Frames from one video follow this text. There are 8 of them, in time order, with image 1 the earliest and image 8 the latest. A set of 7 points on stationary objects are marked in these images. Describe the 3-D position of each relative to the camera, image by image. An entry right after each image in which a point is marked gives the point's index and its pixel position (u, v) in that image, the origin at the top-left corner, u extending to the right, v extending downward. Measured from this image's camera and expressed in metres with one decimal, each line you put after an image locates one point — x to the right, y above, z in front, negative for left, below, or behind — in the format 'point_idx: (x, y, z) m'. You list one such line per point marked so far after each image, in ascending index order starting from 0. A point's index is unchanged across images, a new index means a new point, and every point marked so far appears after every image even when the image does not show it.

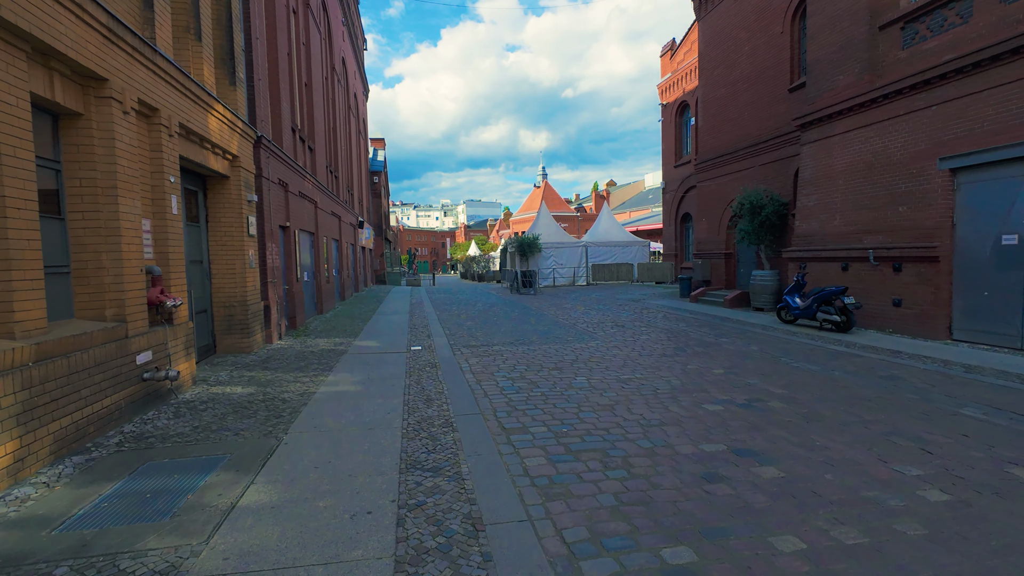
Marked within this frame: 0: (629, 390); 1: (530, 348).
0: (+1.6, -1.4, +6.5) m
1: (+0.4, -1.2, +9.7) m
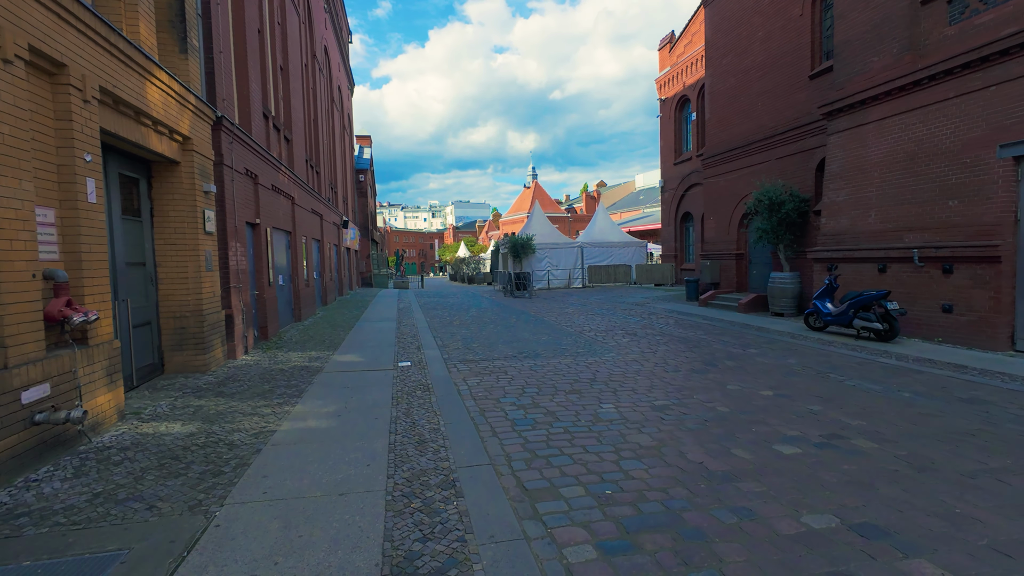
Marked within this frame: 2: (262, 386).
0: (+1.7, -1.5, +5.2) m
1: (+0.4, -1.3, +8.4) m
2: (-3.6, -1.4, +6.9) m
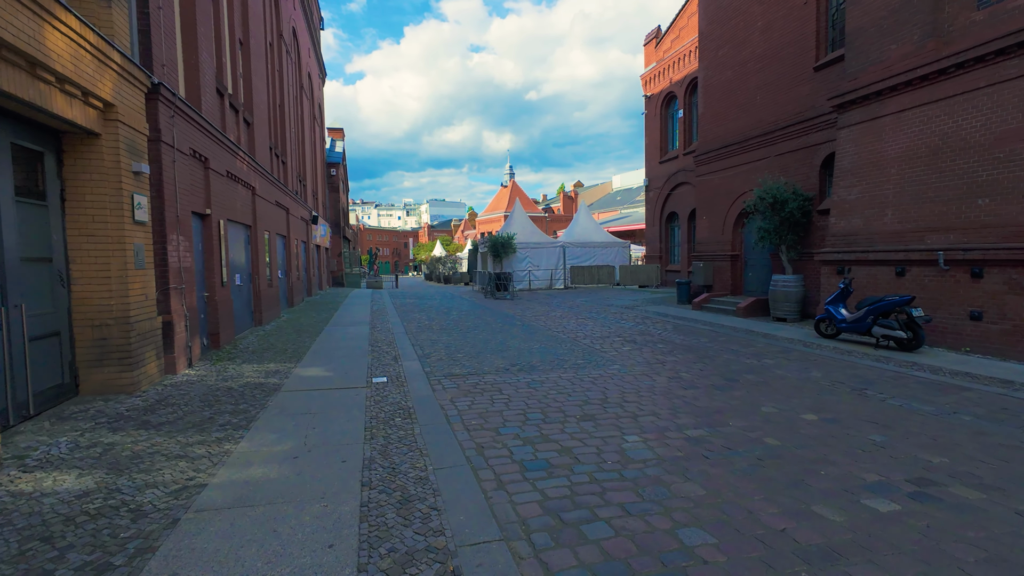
0: (+1.8, -1.5, +4.2) m
1: (+0.3, -1.4, +7.3) m
2: (-3.6, -1.4, +5.6) m
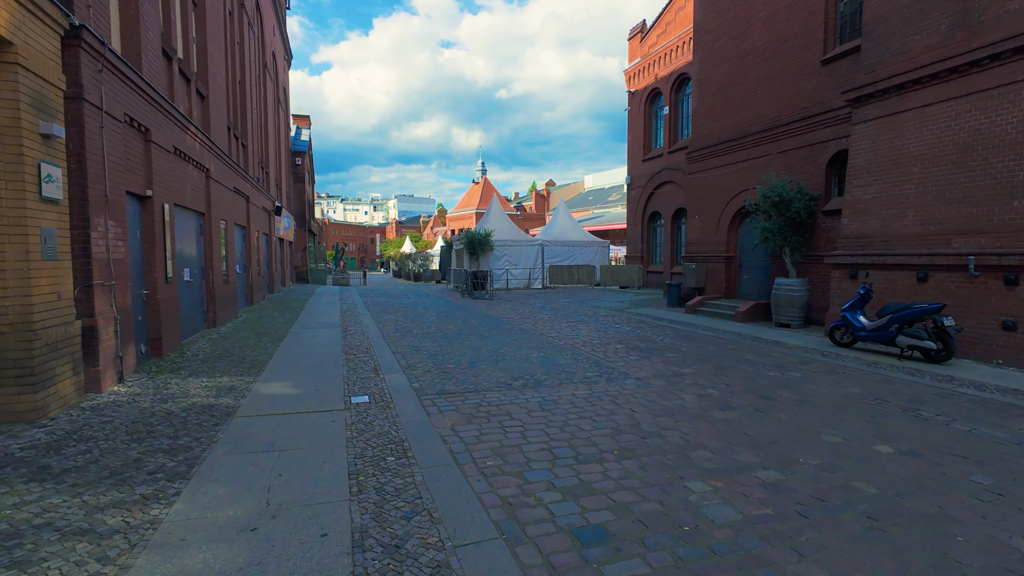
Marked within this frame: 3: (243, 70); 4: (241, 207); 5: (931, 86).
0: (+2.1, -1.6, +3.2) m
1: (+0.4, -1.4, +6.2) m
2: (-3.4, -1.4, +4.2) m
3: (-9.5, +7.7, +17.0) m
4: (-8.8, +2.6, +15.6) m
5: (+7.9, +3.8, +9.1) m
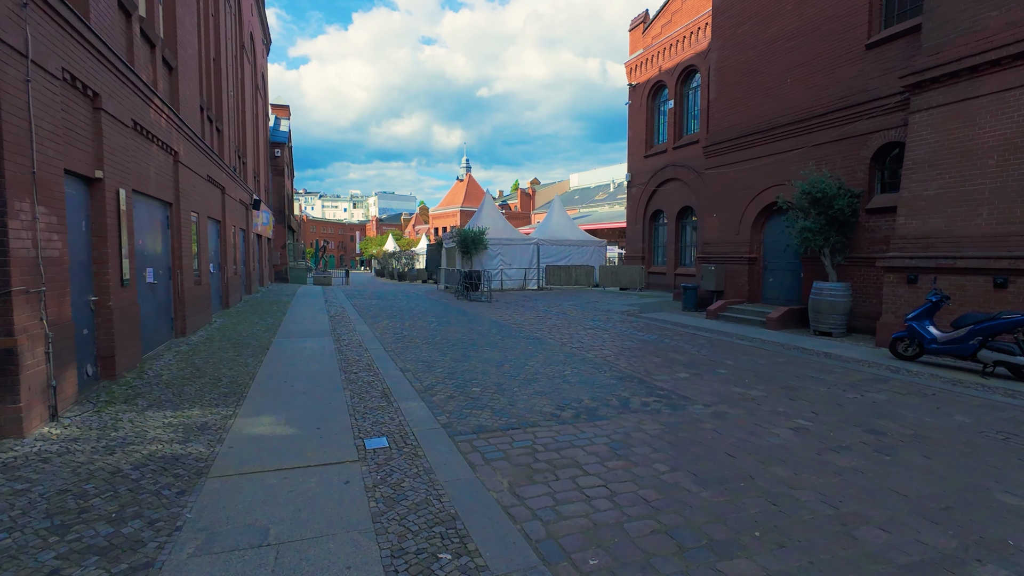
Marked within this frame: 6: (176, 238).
0: (+2.8, -1.7, +2.0) m
1: (+1.0, -1.5, +4.9) m
2: (-2.7, -1.5, +2.8) m
3: (-9.3, +7.6, +15.3) m
4: (-8.5, +2.6, +13.9) m
5: (+8.4, +3.7, +8.1) m
6: (-6.8, +1.0, +9.8) m
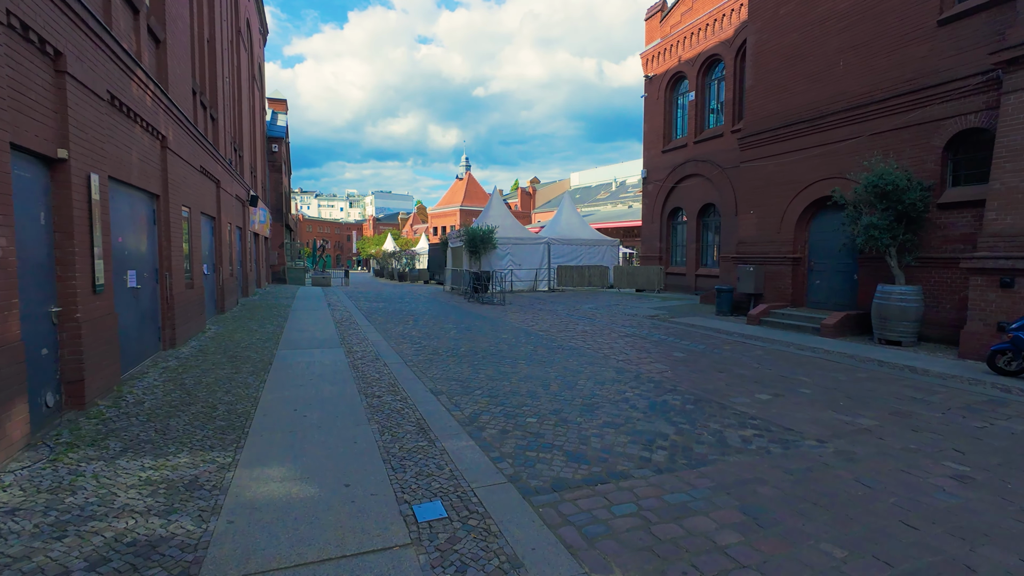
0: (+3.5, -1.8, +0.8) m
1: (+1.7, -1.6, +3.7) m
2: (-2.0, -1.6, +1.6) m
3: (-8.7, +7.6, +14.0) m
4: (-7.9, +2.5, +12.6) m
5: (+9.0, +3.6, +6.9) m
6: (-6.1, +0.9, +8.5) m
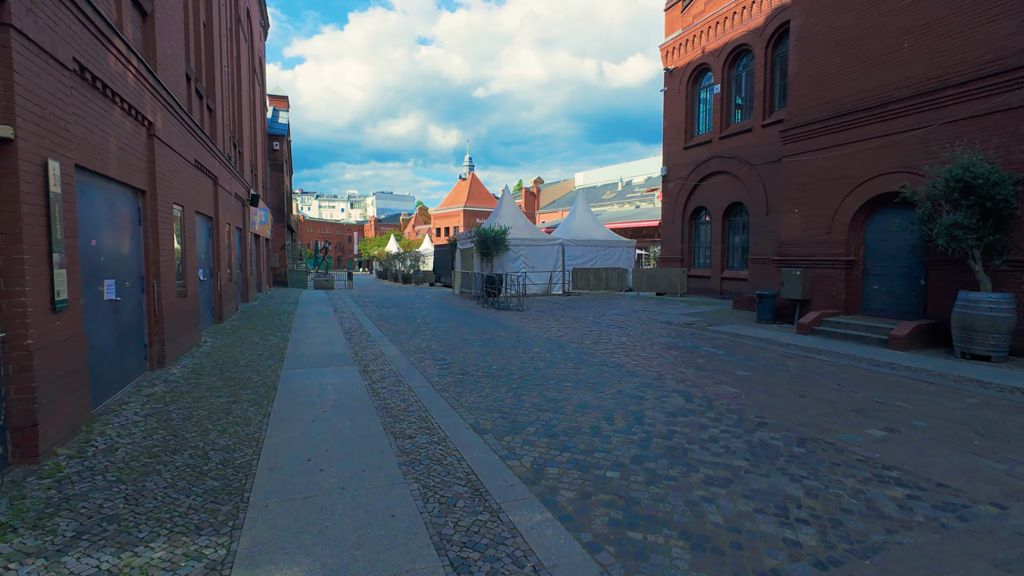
0: (+4.2, -1.9, -0.4) m
1: (+2.4, -1.7, +2.5) m
2: (-1.4, -1.7, +0.4) m
3: (-8.1, +7.4, +12.9) m
4: (-7.3, +2.3, +11.5) m
5: (+9.7, +3.5, +5.8) m
6: (-5.5, +0.8, +7.3) m
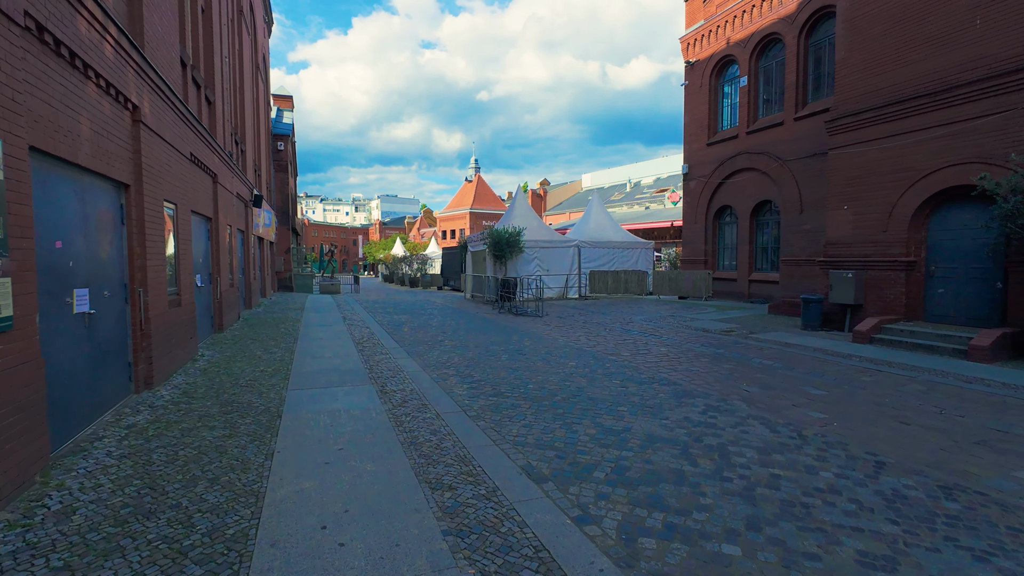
0: (+4.7, -1.9, -1.4) m
1: (+2.9, -1.8, +1.5) m
2: (-0.9, -1.8, -0.6) m
3: (-7.5, +7.2, +11.9) m
4: (-6.7, +2.2, +10.5) m
5: (+10.2, +3.4, +4.7) m
6: (-4.9, +0.7, +6.3) m
